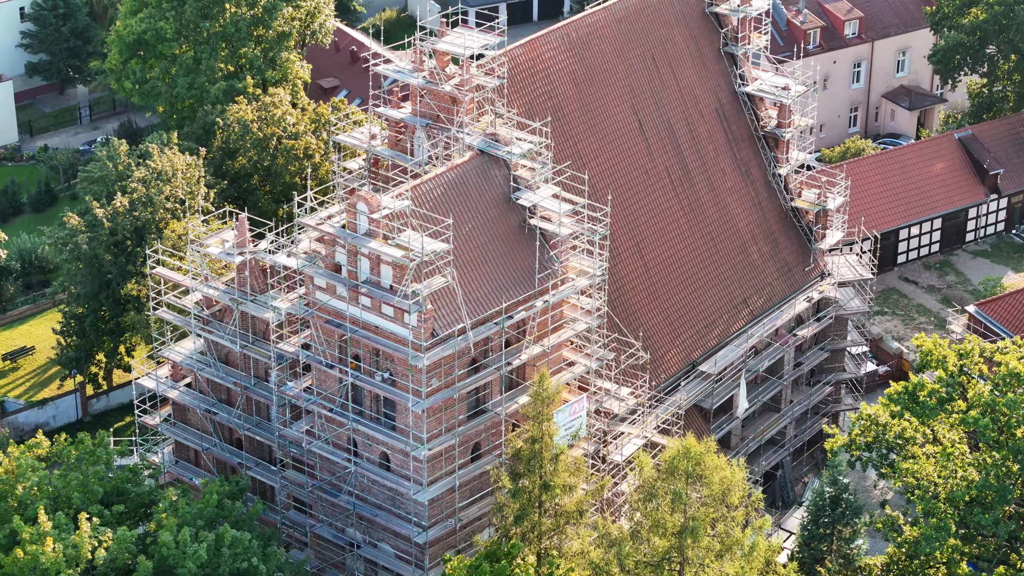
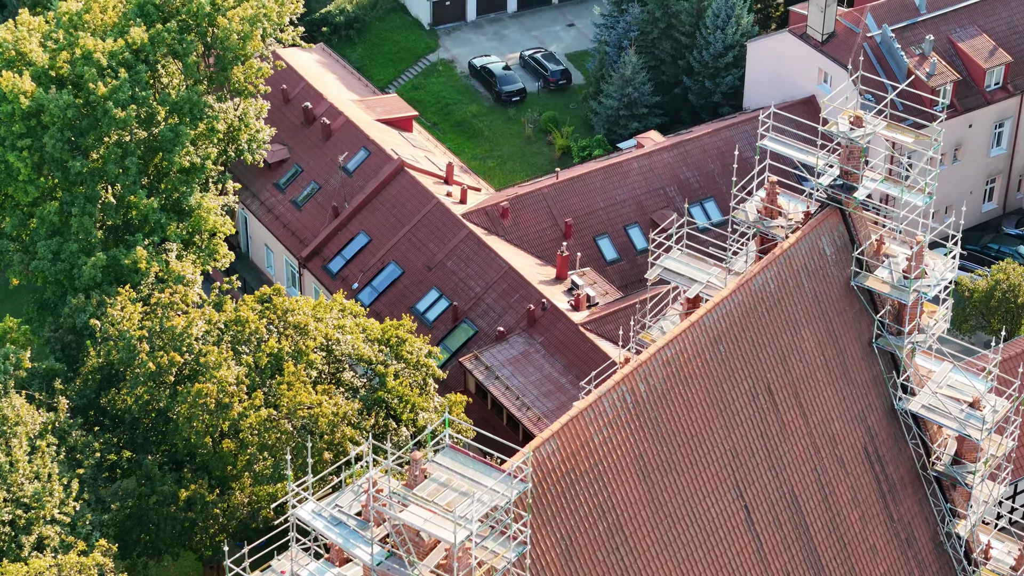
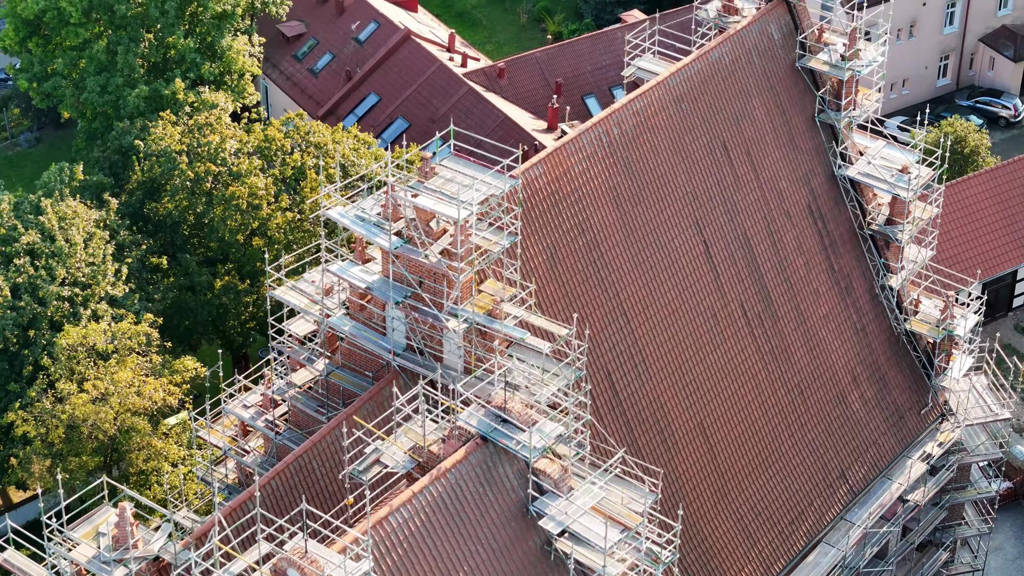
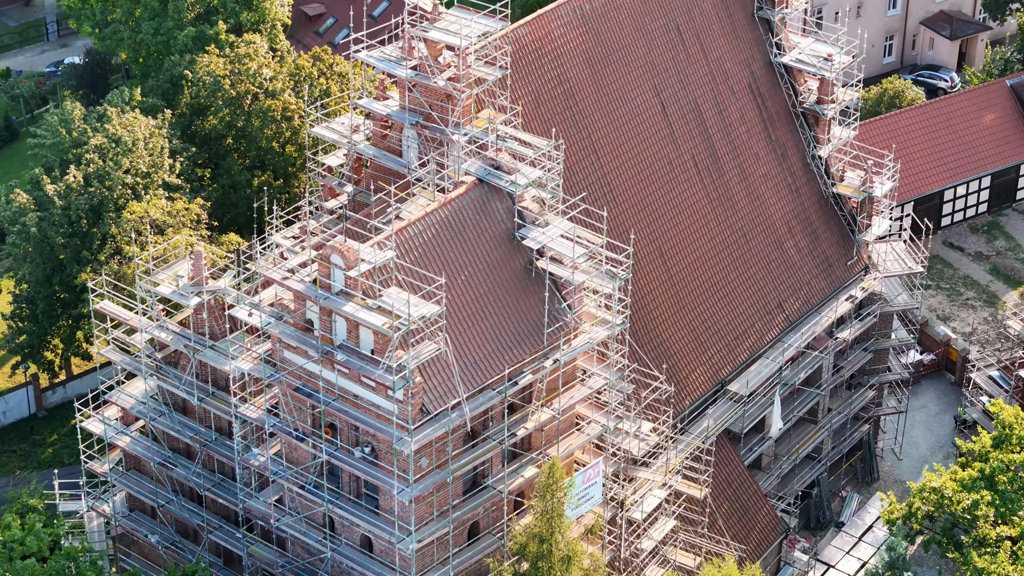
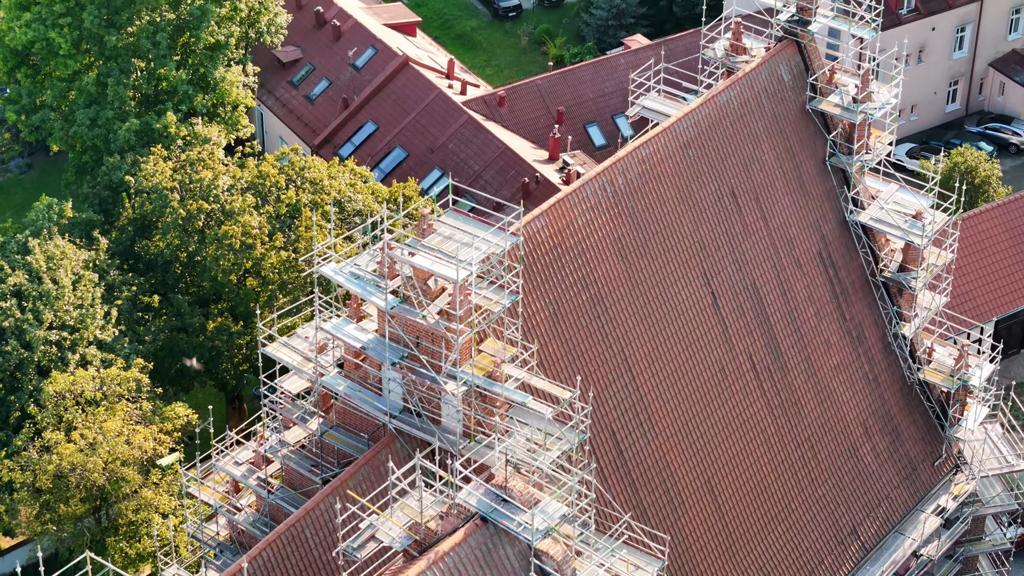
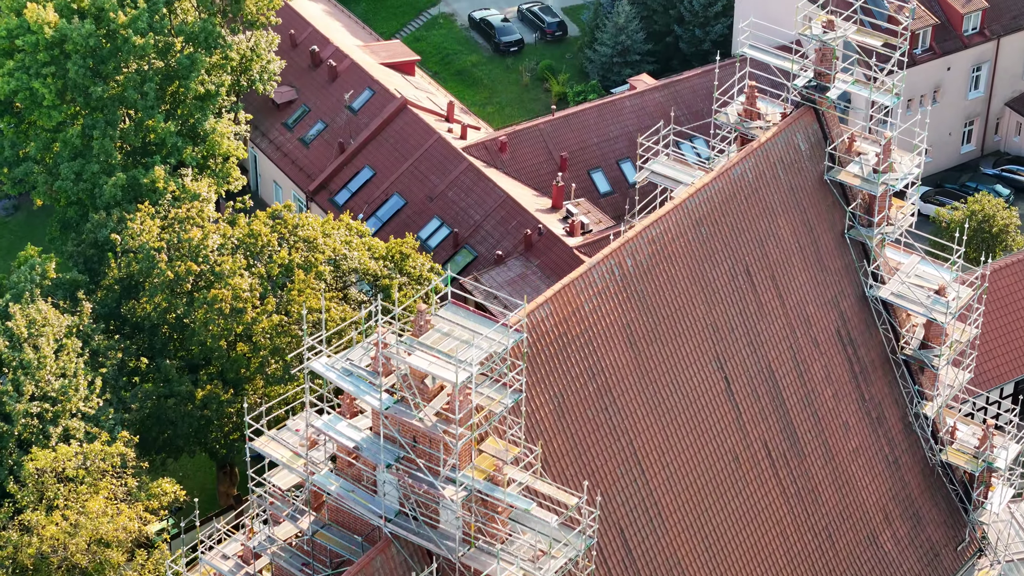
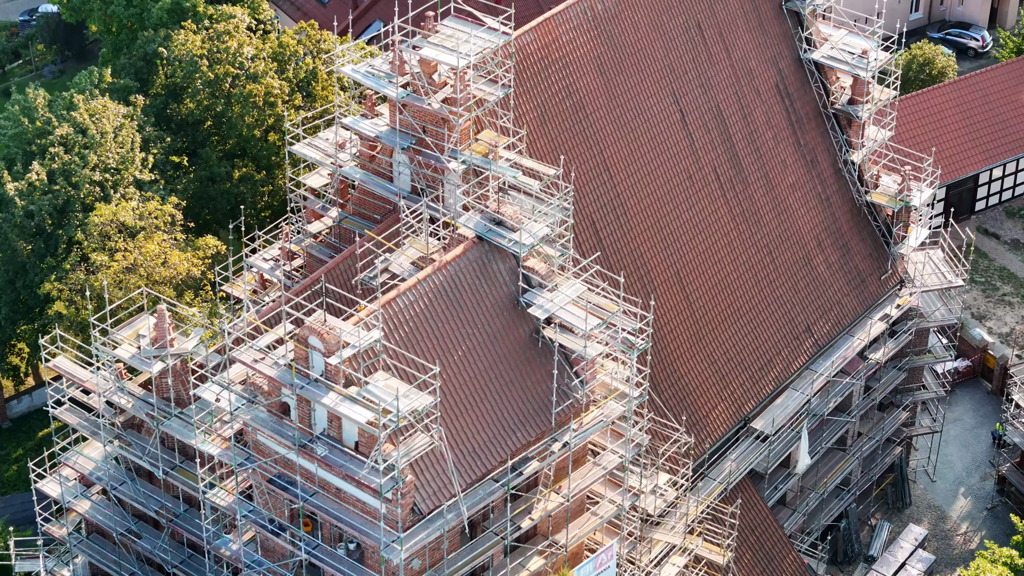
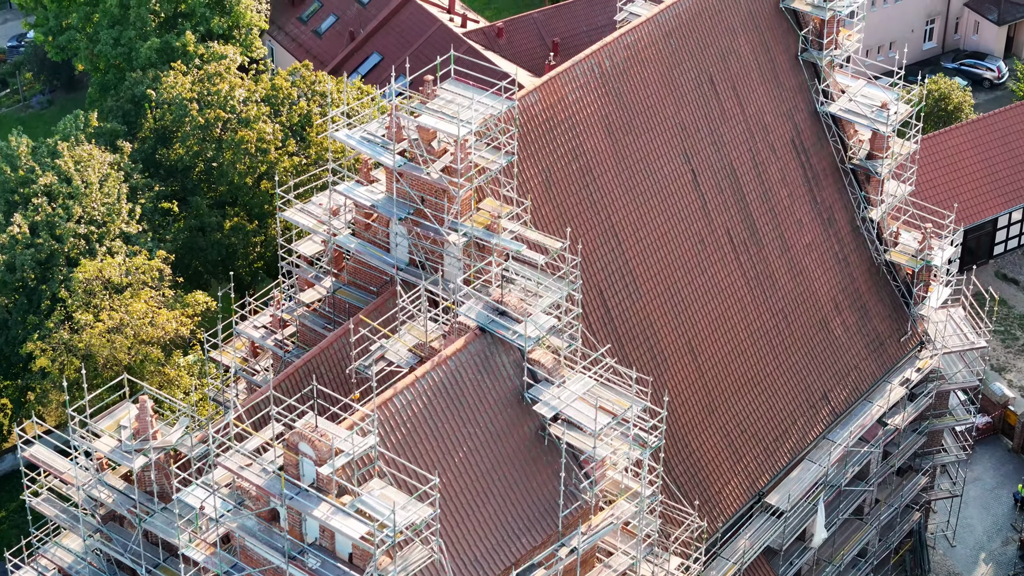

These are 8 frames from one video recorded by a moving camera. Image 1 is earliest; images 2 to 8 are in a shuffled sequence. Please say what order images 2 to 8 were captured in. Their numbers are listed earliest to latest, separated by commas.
4, 7, 8, 3, 5, 6, 2
